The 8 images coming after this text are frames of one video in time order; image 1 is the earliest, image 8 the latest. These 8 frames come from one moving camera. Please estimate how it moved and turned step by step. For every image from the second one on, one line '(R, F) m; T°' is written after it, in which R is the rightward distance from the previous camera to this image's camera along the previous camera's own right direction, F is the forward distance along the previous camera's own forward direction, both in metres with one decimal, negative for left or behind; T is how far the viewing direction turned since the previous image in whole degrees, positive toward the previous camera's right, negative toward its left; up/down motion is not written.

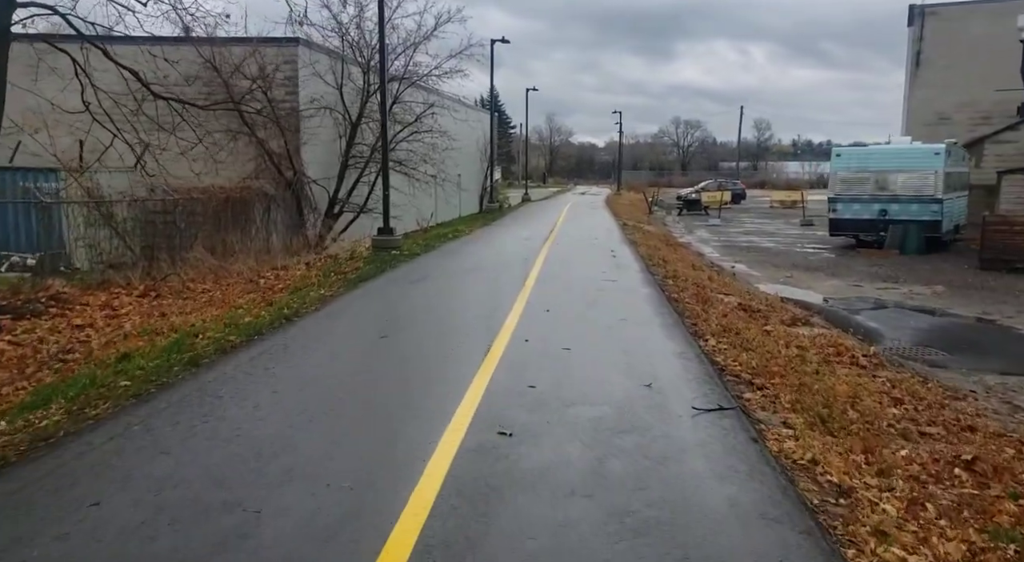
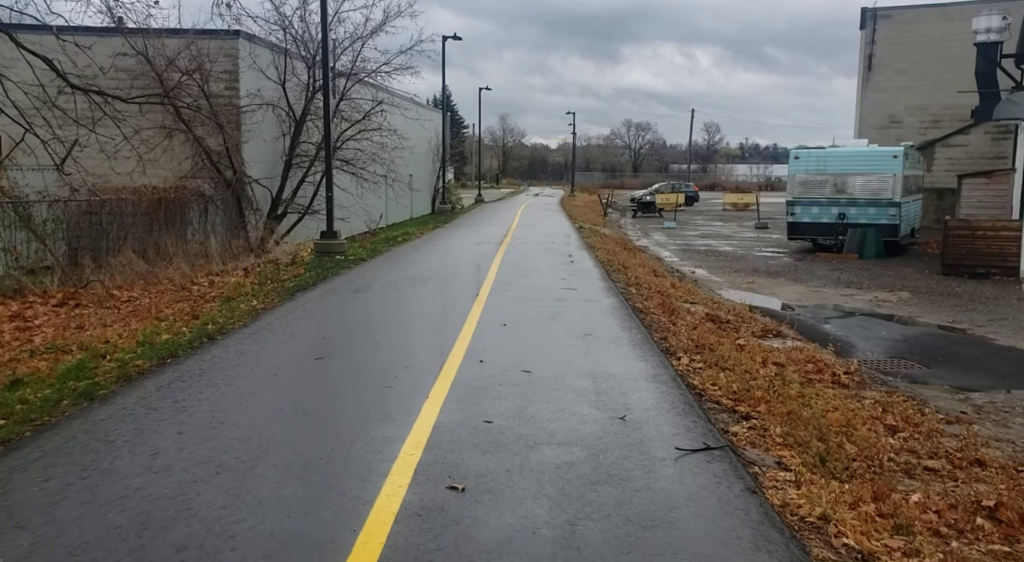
(0.0, +0.9) m; +4°
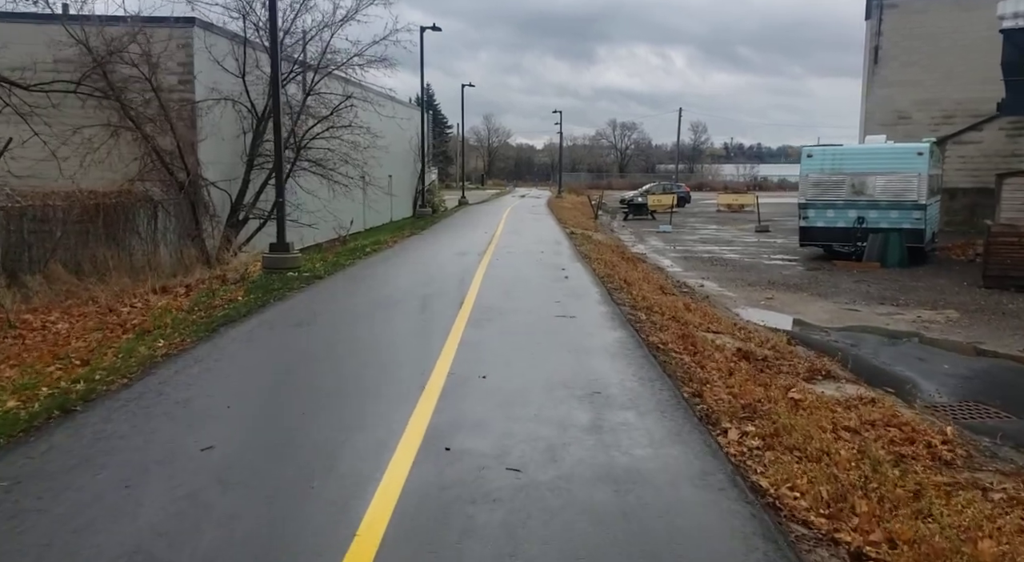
(0.0, +2.2) m; +1°
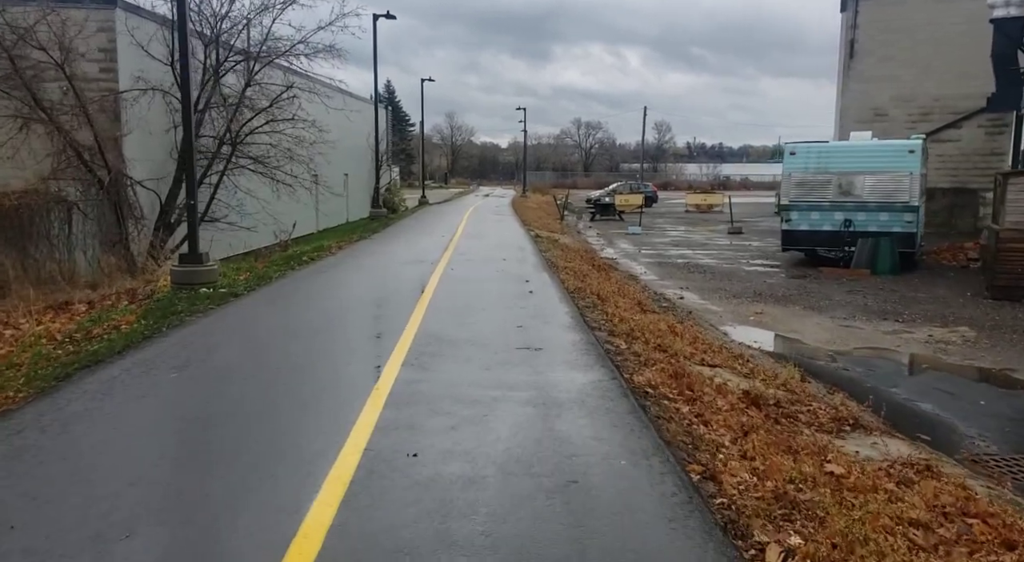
(+0.1, +1.8) m; +3°
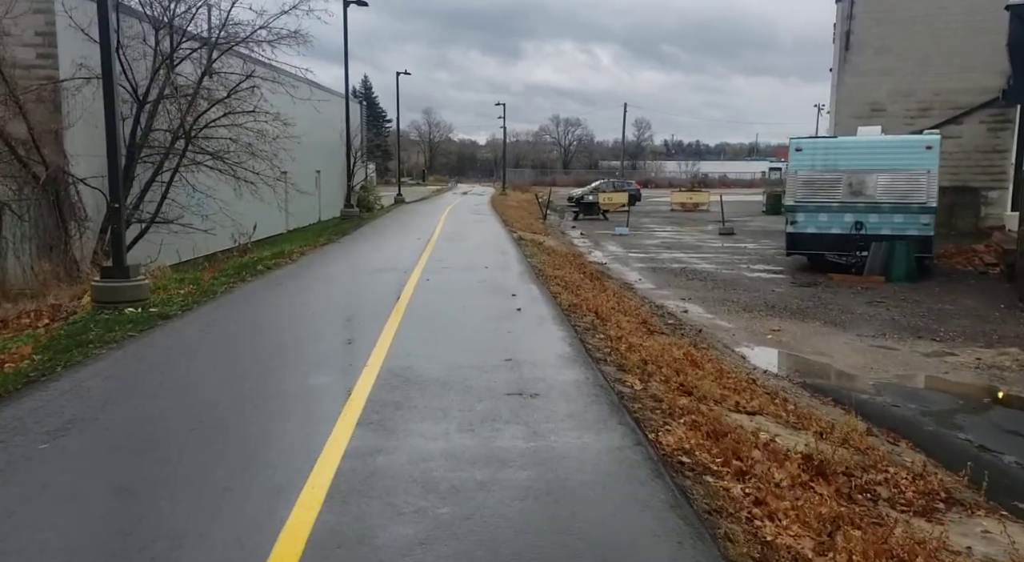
(-0.1, +1.6) m; +2°
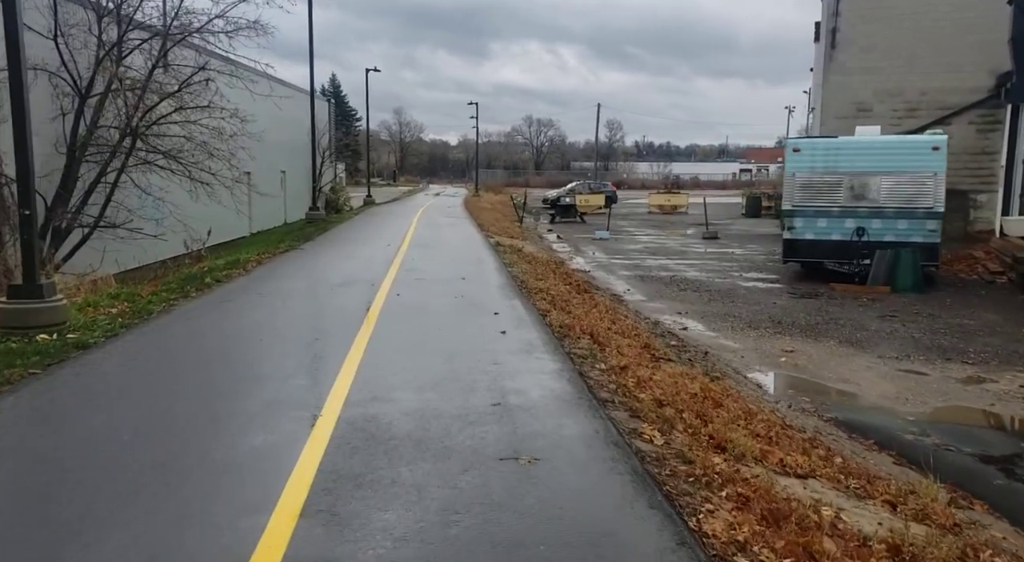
(-0.1, +1.3) m; +2°
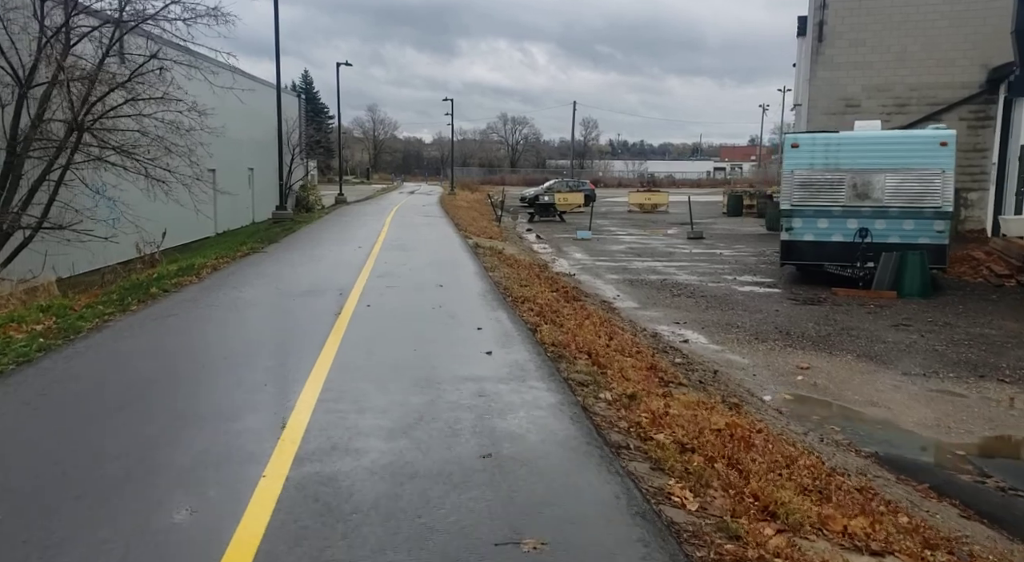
(-0.1, +1.1) m; +2°
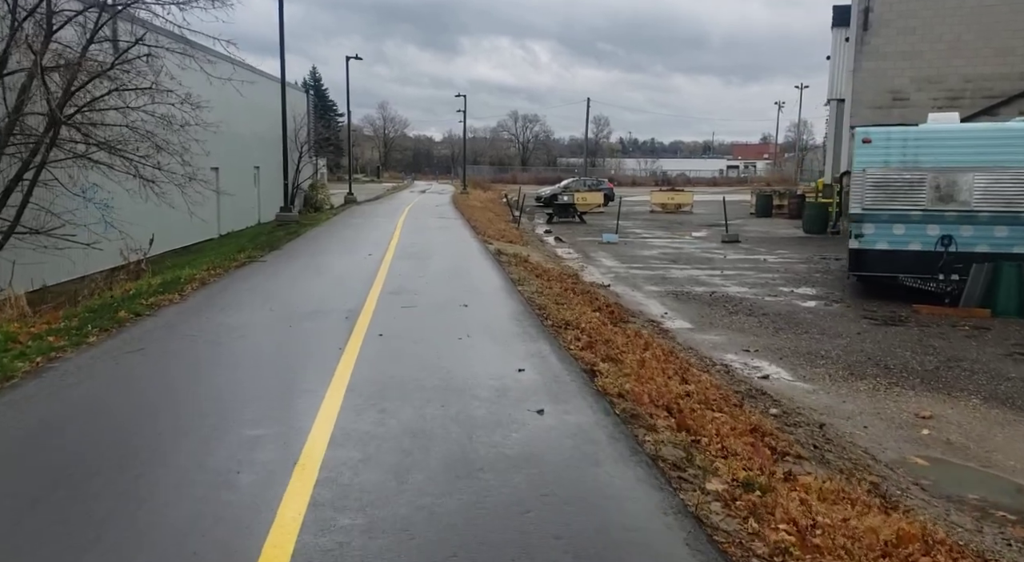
(-0.4, +1.7) m; -1°
